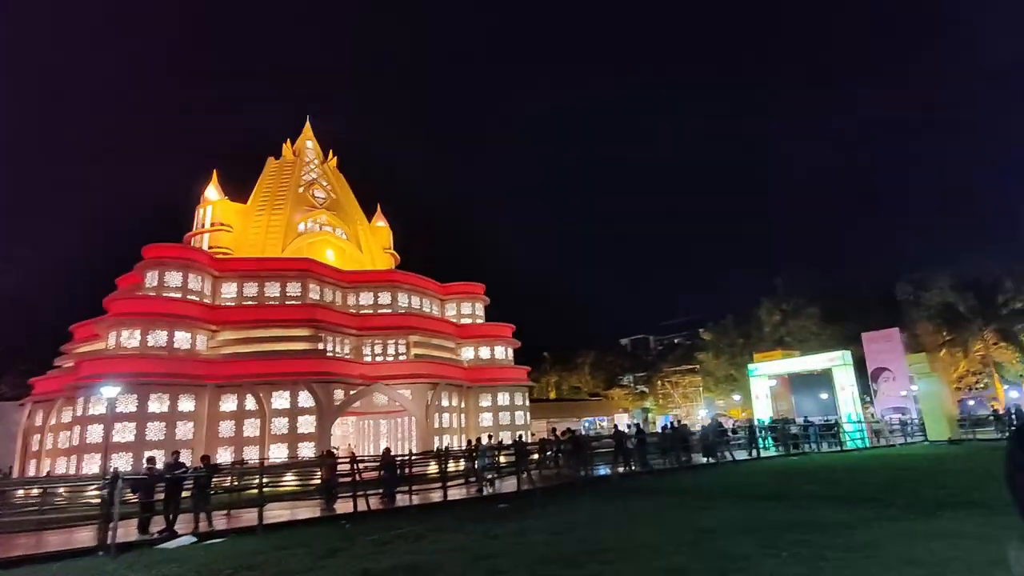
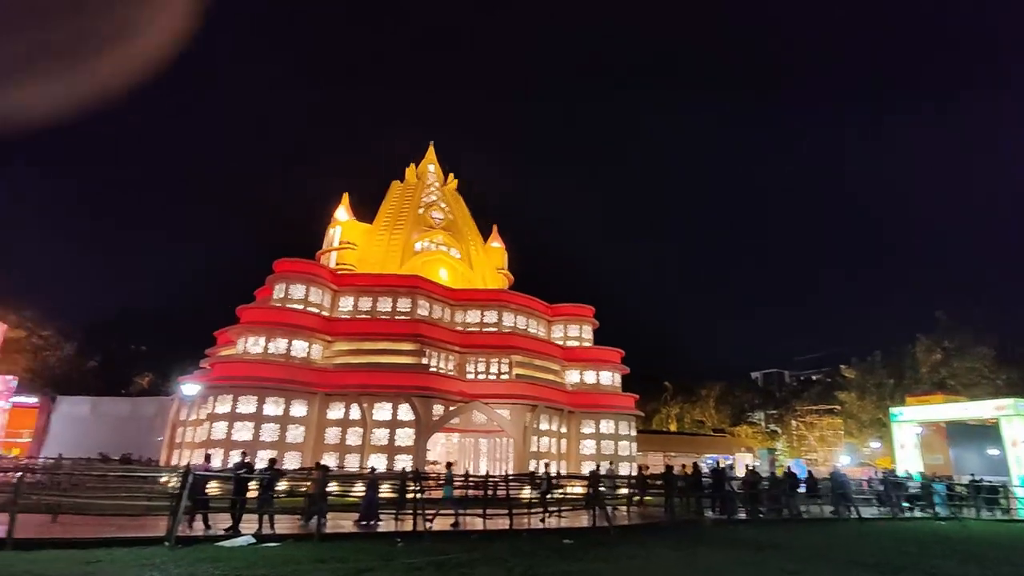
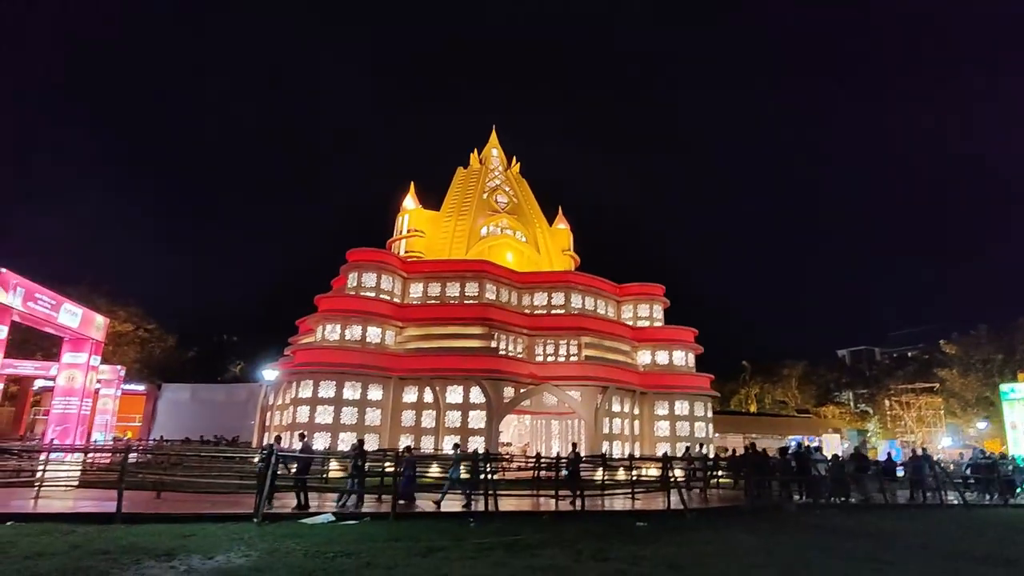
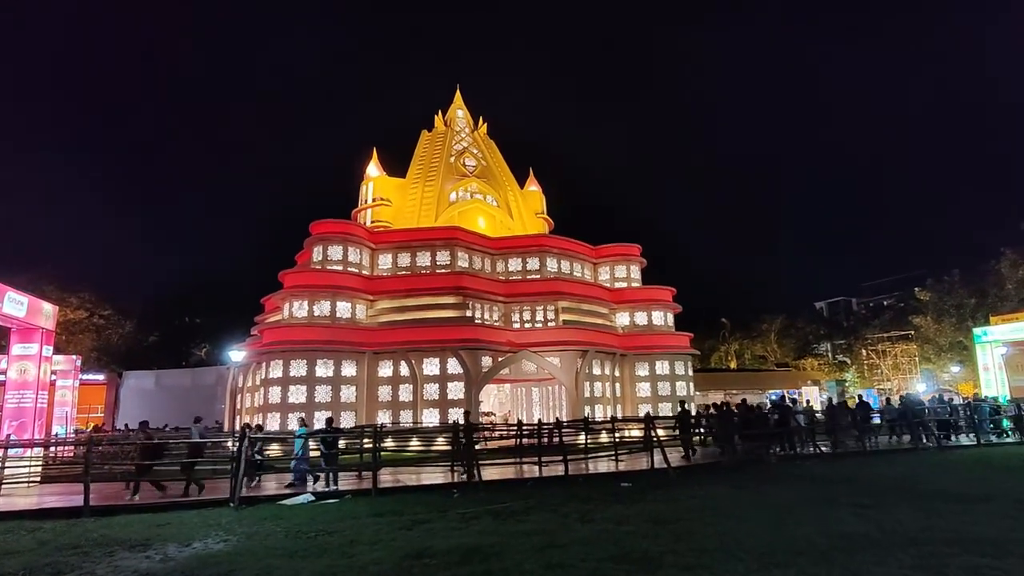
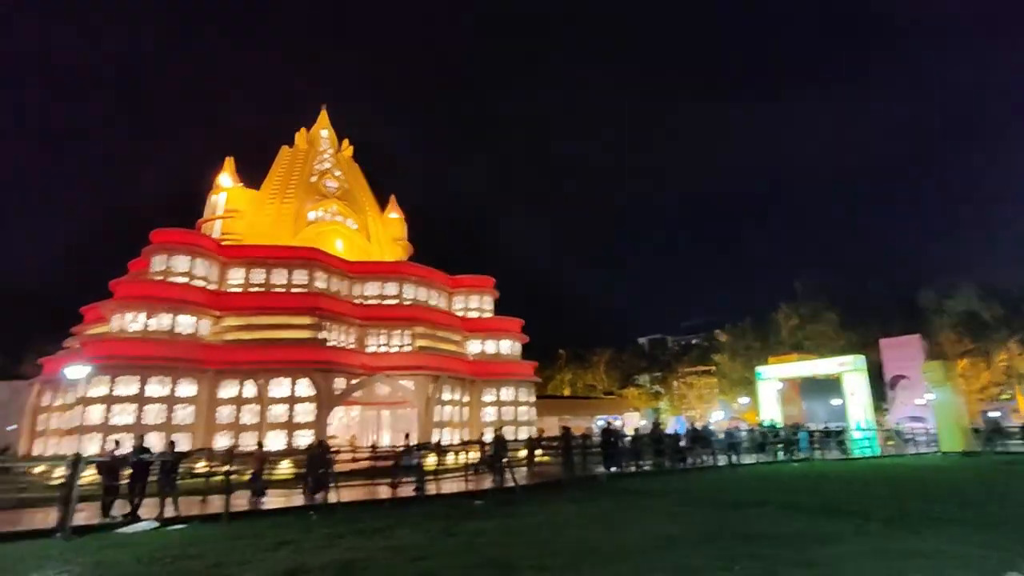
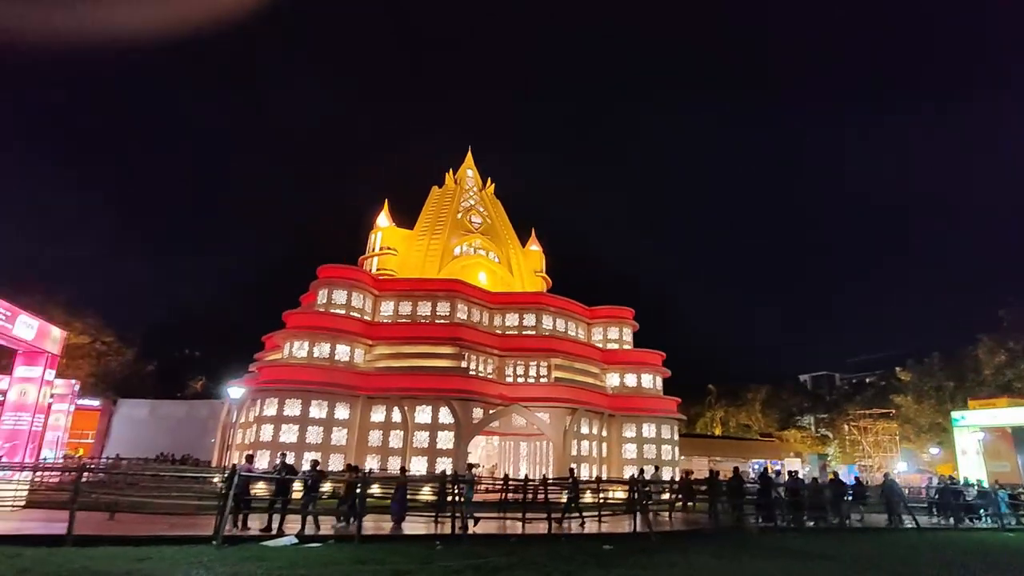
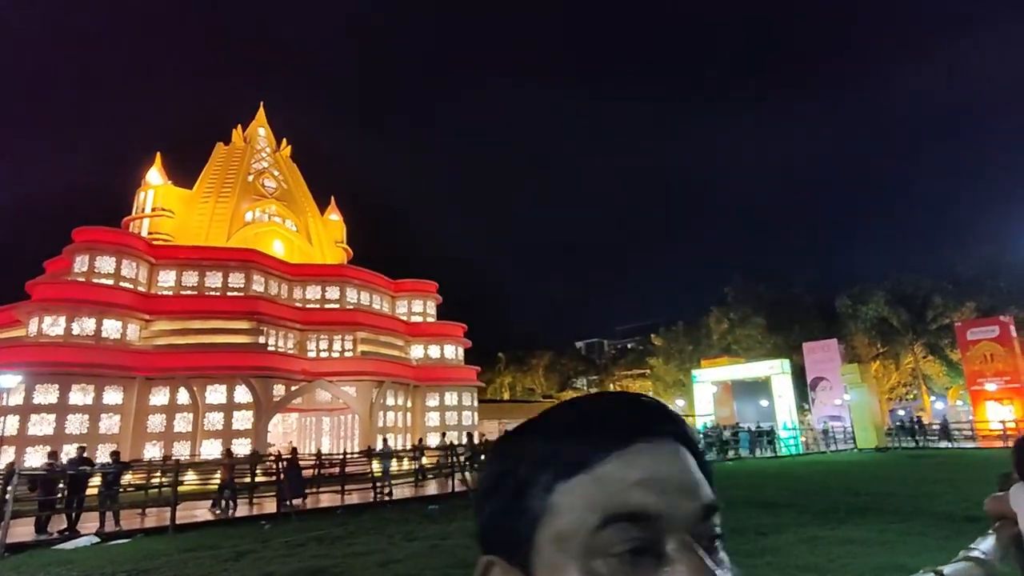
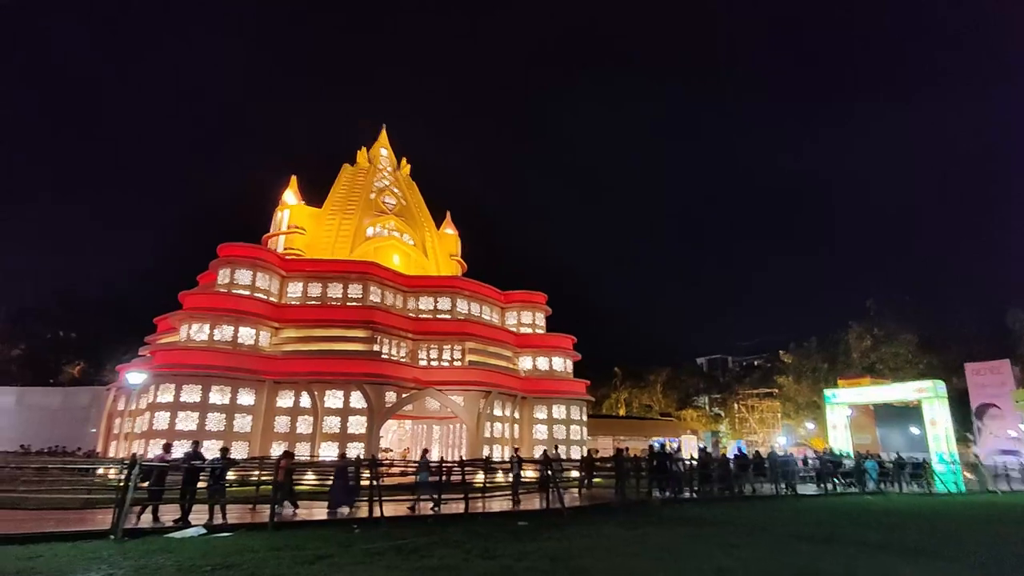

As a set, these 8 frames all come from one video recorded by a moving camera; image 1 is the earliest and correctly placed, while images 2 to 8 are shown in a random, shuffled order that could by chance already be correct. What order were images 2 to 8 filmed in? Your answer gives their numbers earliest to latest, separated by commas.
7, 5, 8, 2, 6, 3, 4
